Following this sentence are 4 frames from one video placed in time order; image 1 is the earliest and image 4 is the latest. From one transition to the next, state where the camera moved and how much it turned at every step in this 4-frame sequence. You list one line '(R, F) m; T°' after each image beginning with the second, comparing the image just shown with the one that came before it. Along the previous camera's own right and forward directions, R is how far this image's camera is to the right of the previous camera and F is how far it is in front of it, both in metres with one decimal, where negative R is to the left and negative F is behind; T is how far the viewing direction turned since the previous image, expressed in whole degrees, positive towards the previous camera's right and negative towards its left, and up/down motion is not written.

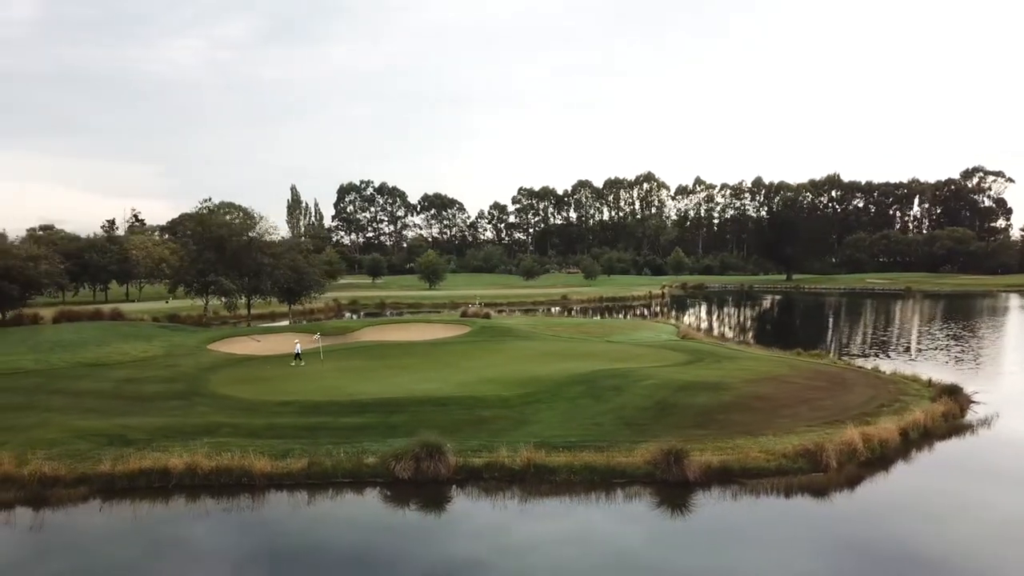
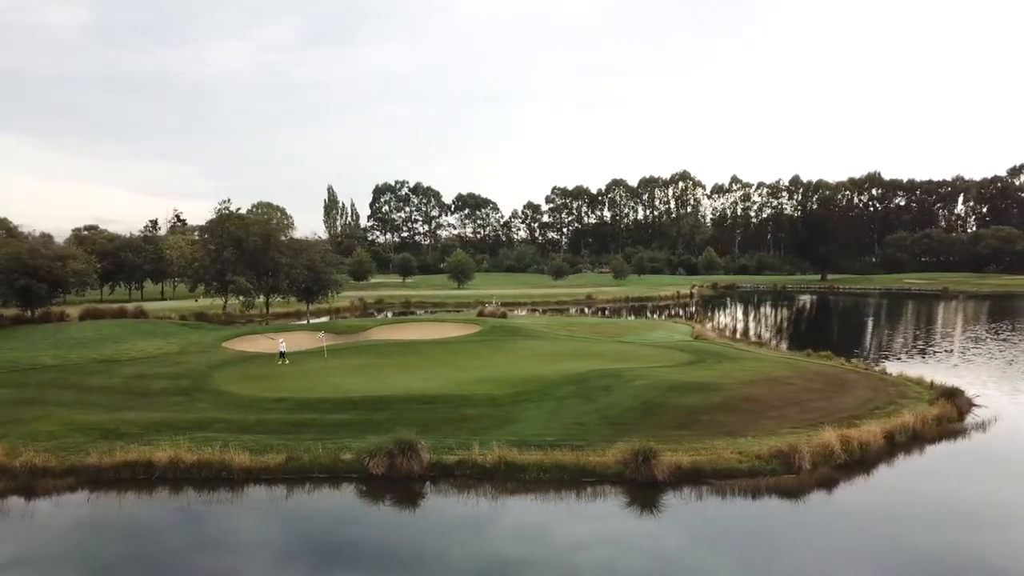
(+1.2, -0.2) m; -3°
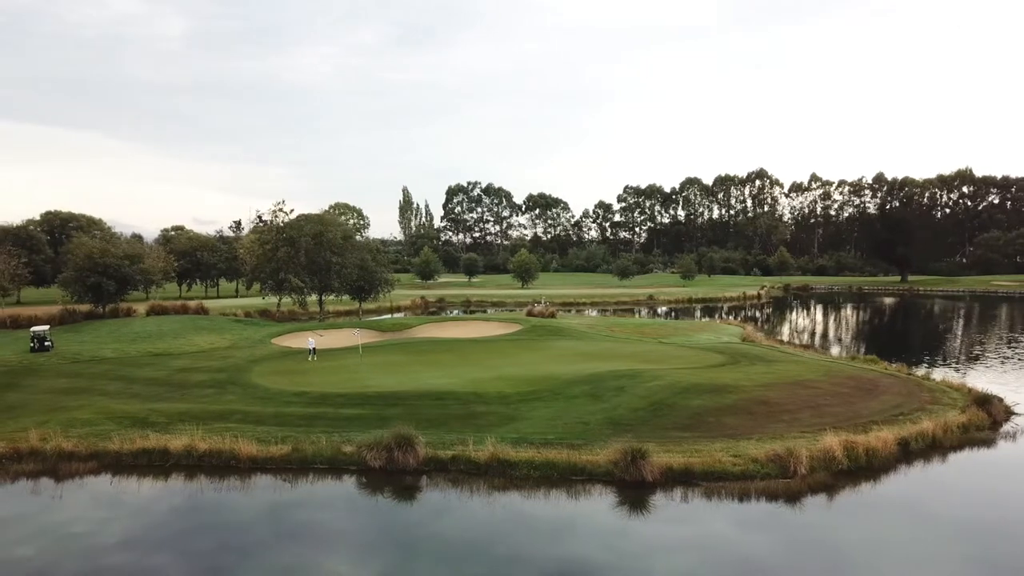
(+1.5, -0.2) m; -6°
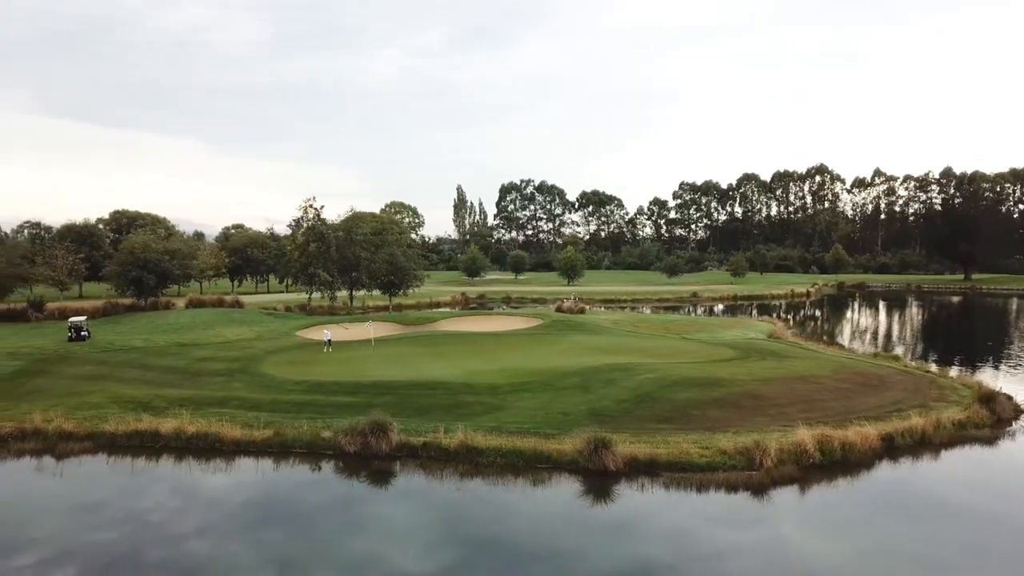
(+1.7, -0.1) m; -4°
